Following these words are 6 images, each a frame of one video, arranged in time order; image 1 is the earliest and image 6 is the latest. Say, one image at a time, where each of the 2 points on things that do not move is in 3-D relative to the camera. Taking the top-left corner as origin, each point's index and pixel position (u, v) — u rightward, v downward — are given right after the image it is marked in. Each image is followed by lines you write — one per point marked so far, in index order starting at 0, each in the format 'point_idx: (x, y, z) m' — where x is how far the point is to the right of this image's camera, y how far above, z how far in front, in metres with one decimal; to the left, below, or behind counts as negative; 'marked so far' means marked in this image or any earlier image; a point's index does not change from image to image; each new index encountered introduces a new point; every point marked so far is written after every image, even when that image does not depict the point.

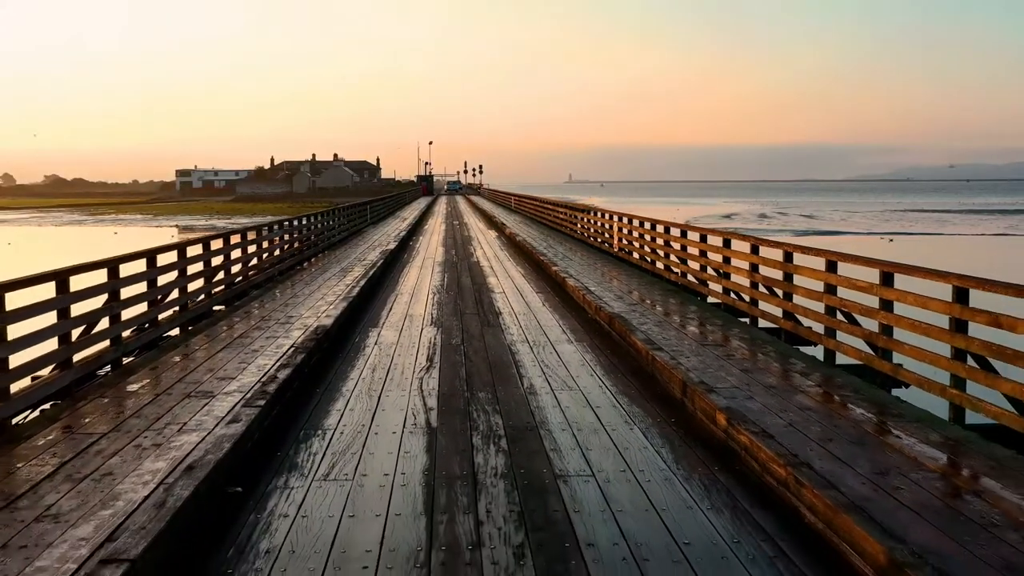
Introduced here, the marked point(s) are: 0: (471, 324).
0: (-0.4, -0.3, +7.9) m
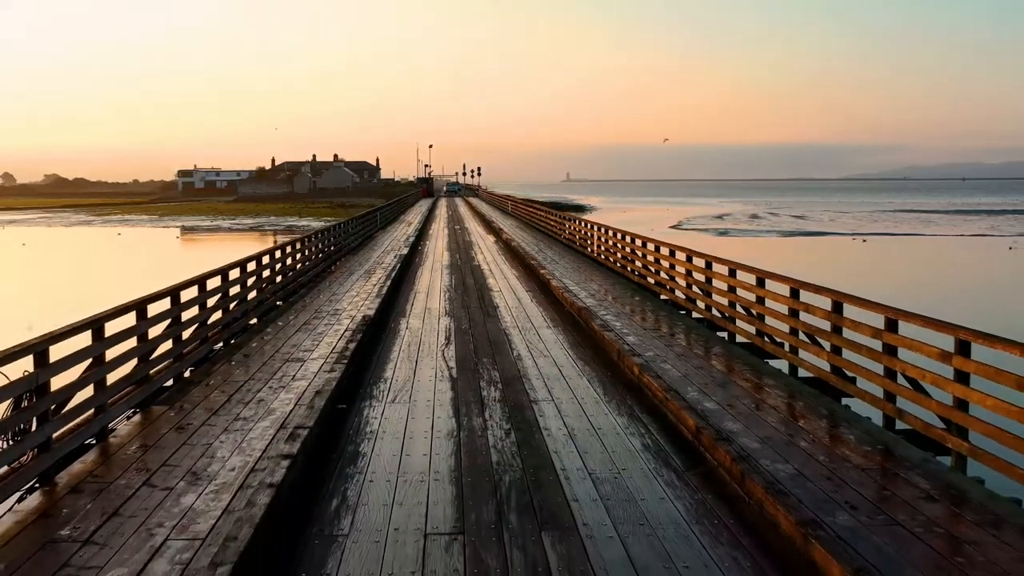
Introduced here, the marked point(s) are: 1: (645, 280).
0: (-0.5, -0.3, +10.3) m
1: (+2.1, +0.1, +12.6) m
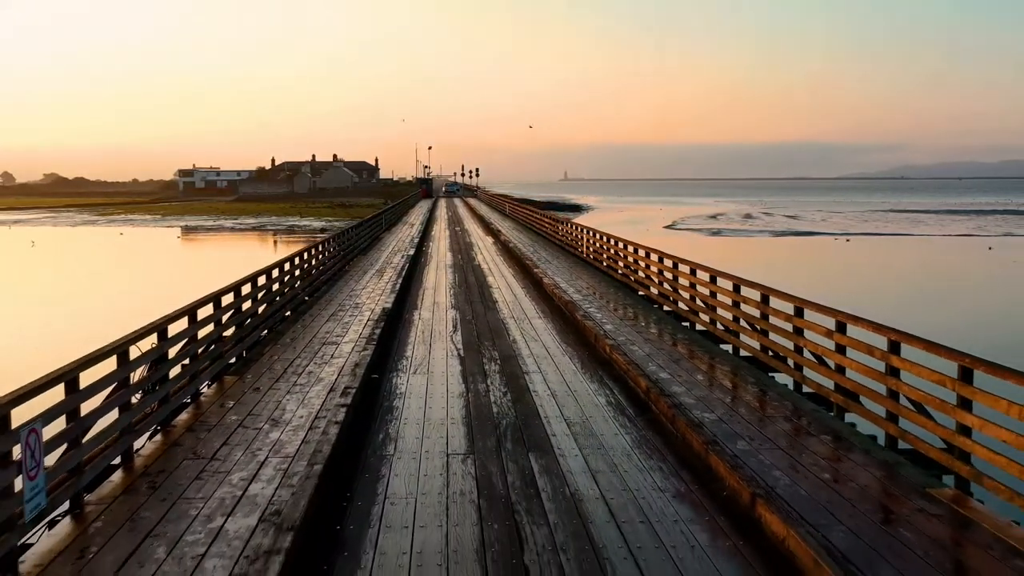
0: (-0.5, -0.3, +12.0) m
1: (+2.1, +0.2, +14.2) m
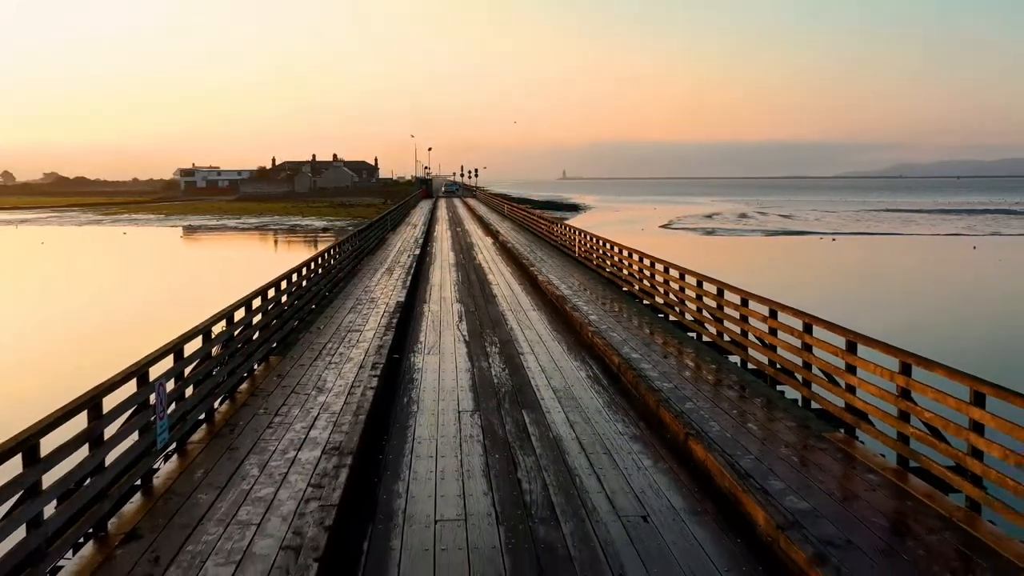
0: (-0.6, -0.2, +13.5) m
1: (+2.0, +0.2, +15.8) m
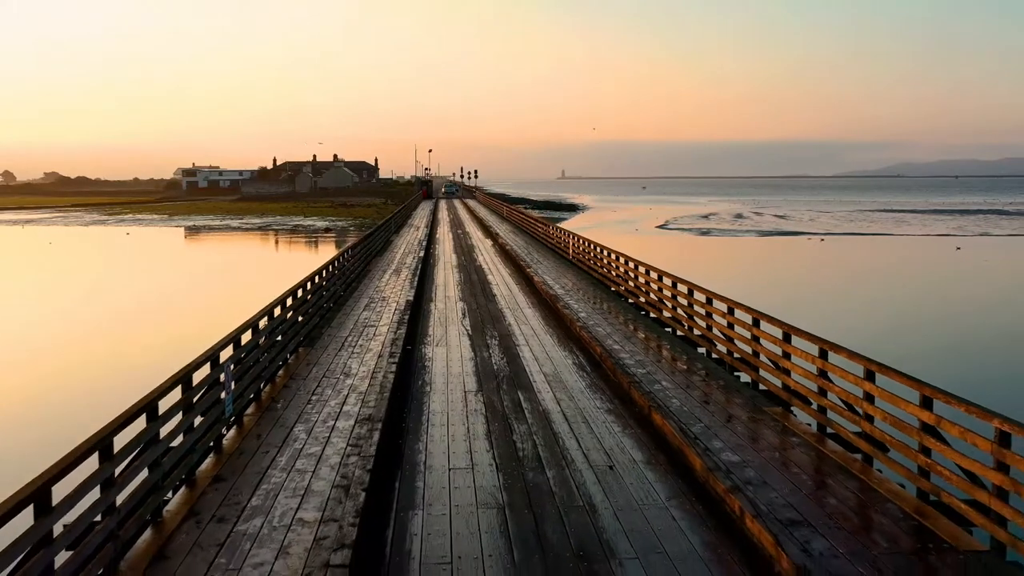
0: (-0.6, -0.2, +14.9) m
1: (+2.0, +0.2, +17.2) m
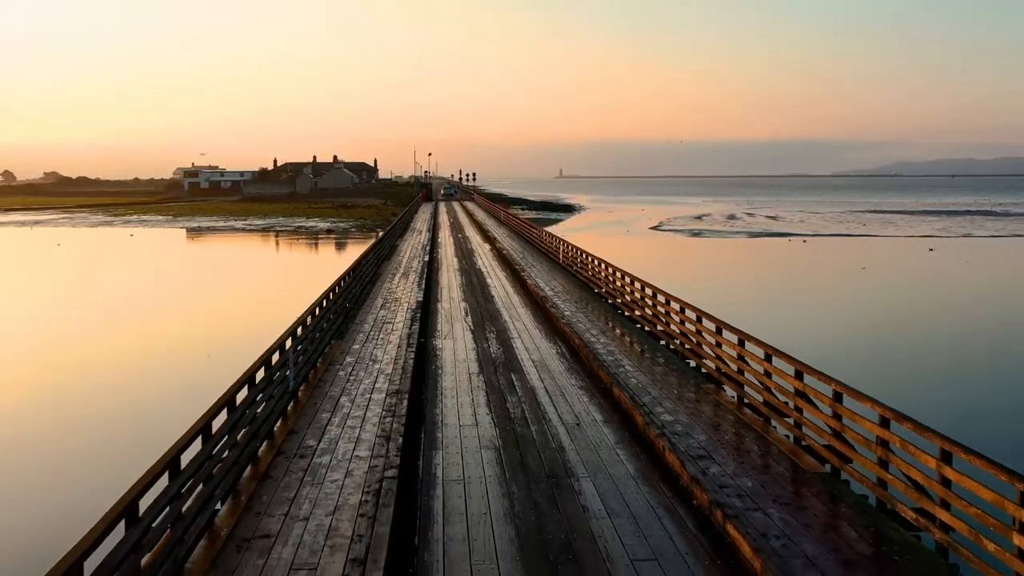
0: (-0.7, -0.3, +17.2) m
1: (+1.9, +0.2, +19.5) m
